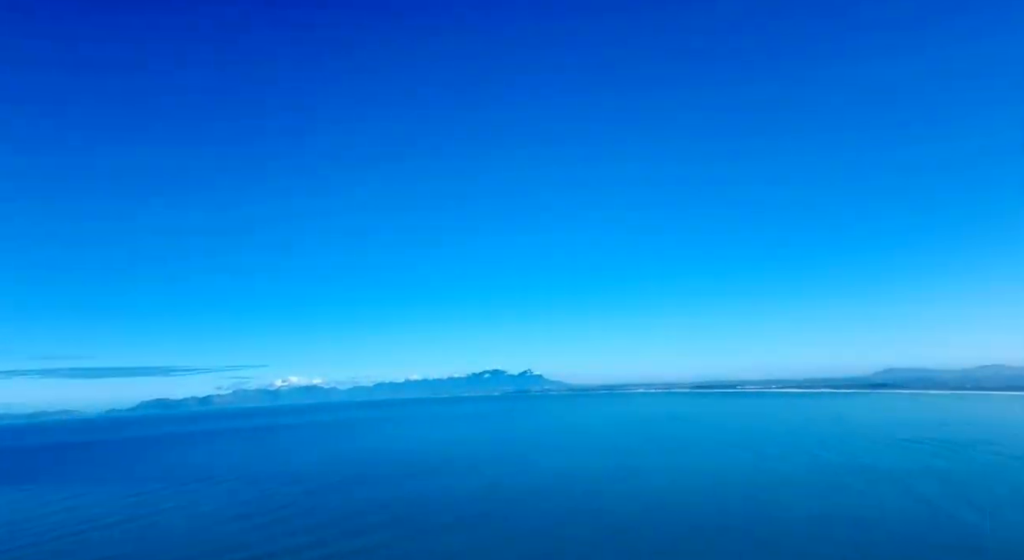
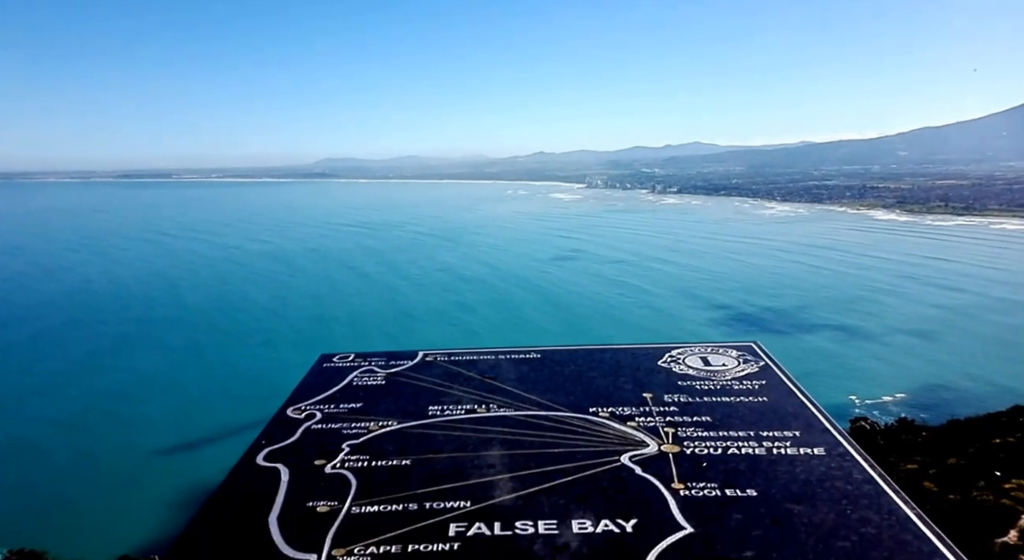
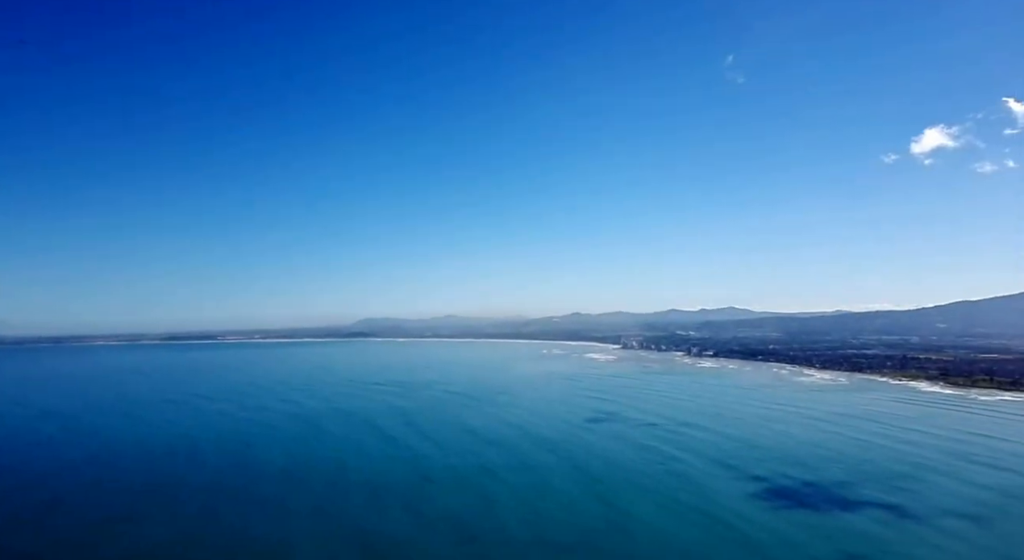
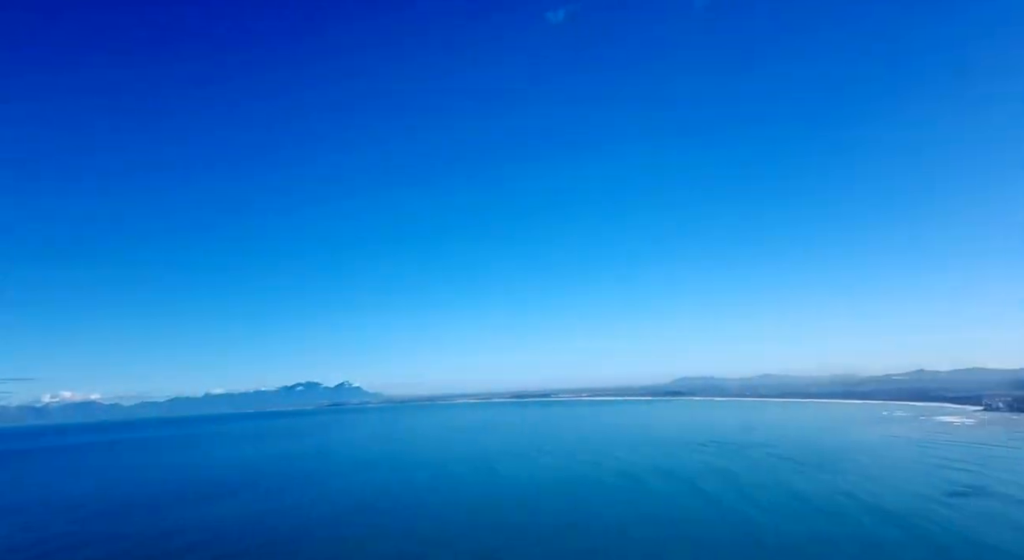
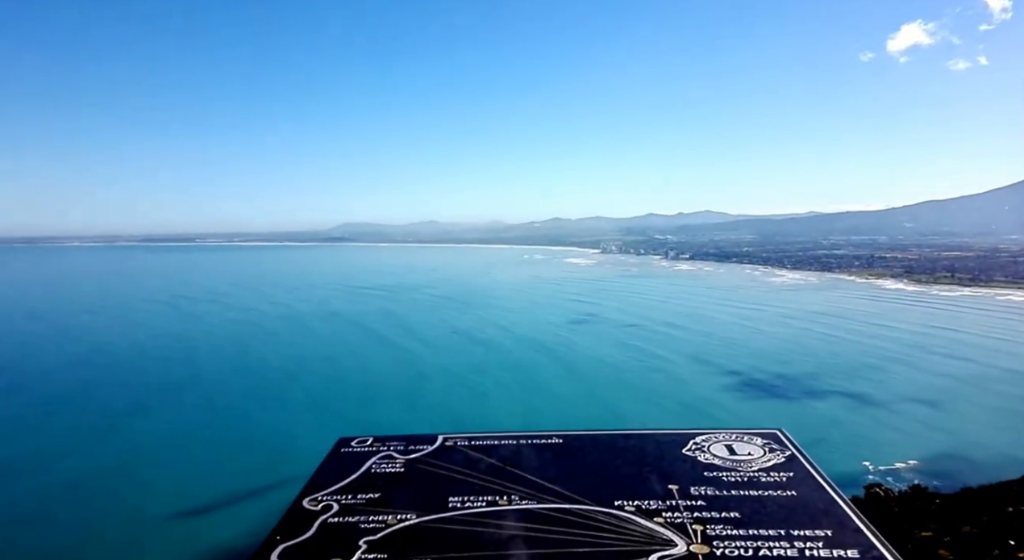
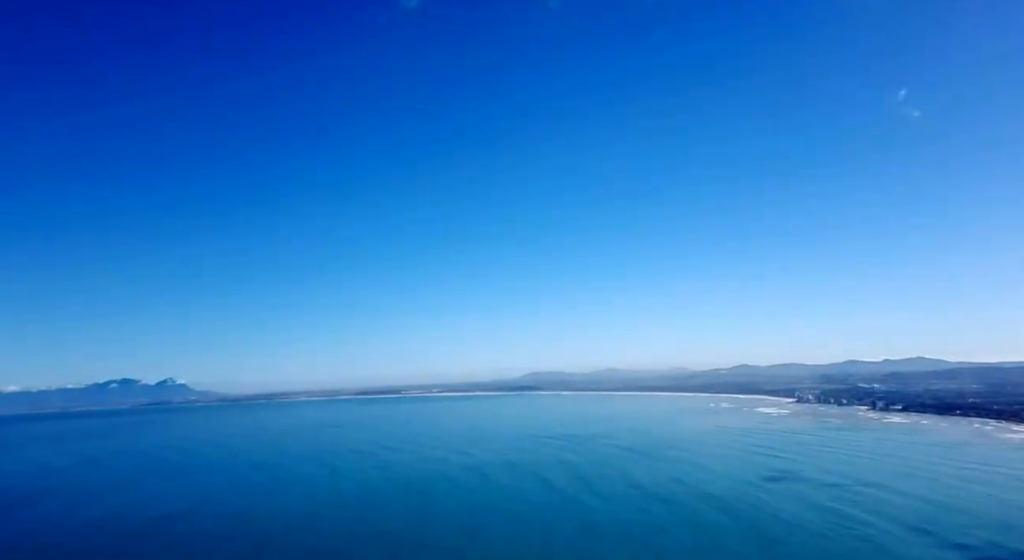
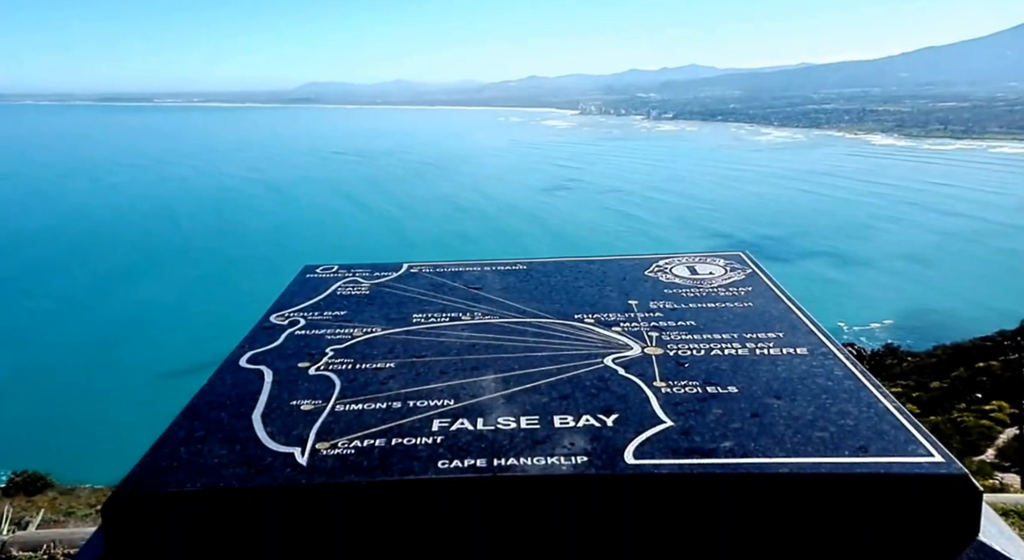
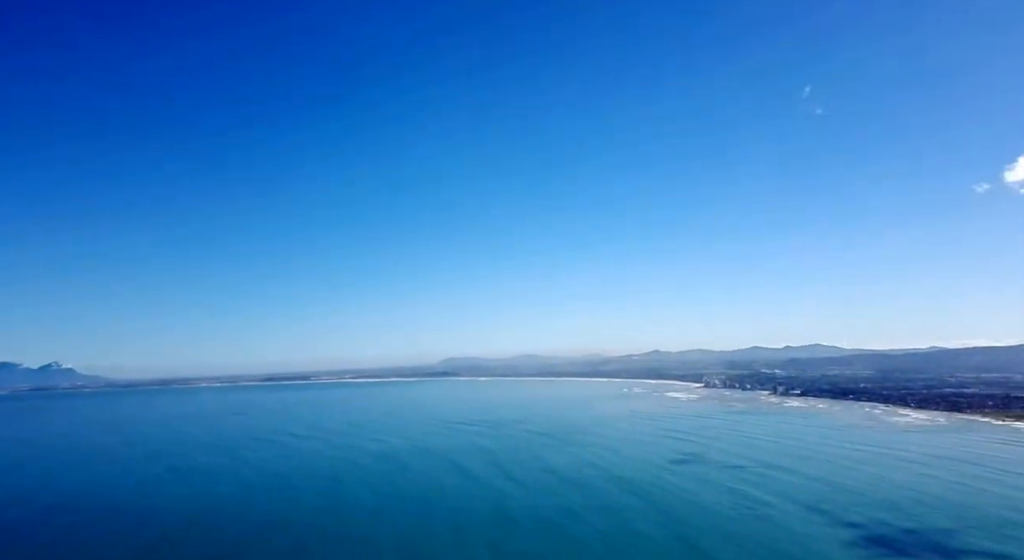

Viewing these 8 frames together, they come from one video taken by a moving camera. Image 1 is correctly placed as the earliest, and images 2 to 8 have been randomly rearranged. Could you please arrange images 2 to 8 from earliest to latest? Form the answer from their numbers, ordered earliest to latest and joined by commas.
4, 6, 8, 3, 5, 2, 7
